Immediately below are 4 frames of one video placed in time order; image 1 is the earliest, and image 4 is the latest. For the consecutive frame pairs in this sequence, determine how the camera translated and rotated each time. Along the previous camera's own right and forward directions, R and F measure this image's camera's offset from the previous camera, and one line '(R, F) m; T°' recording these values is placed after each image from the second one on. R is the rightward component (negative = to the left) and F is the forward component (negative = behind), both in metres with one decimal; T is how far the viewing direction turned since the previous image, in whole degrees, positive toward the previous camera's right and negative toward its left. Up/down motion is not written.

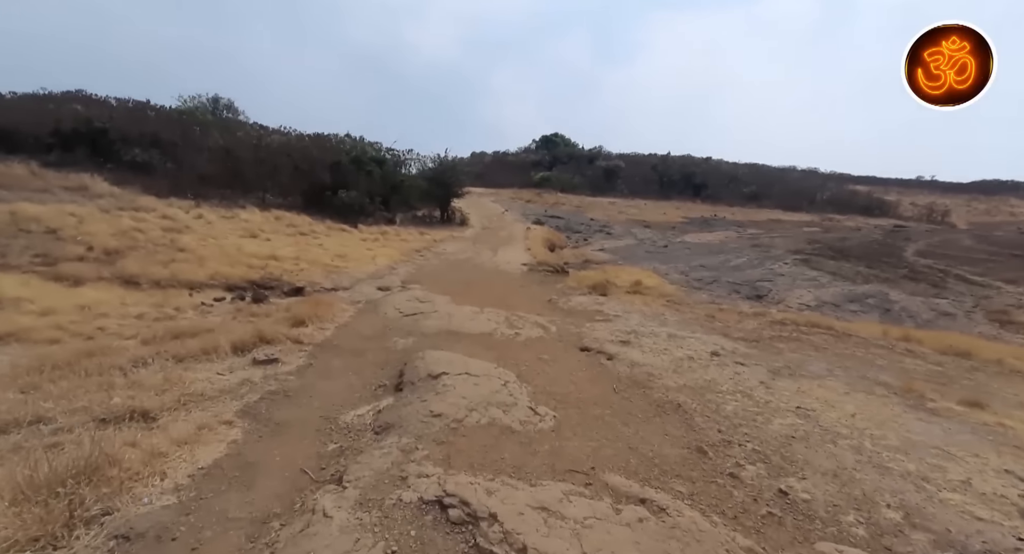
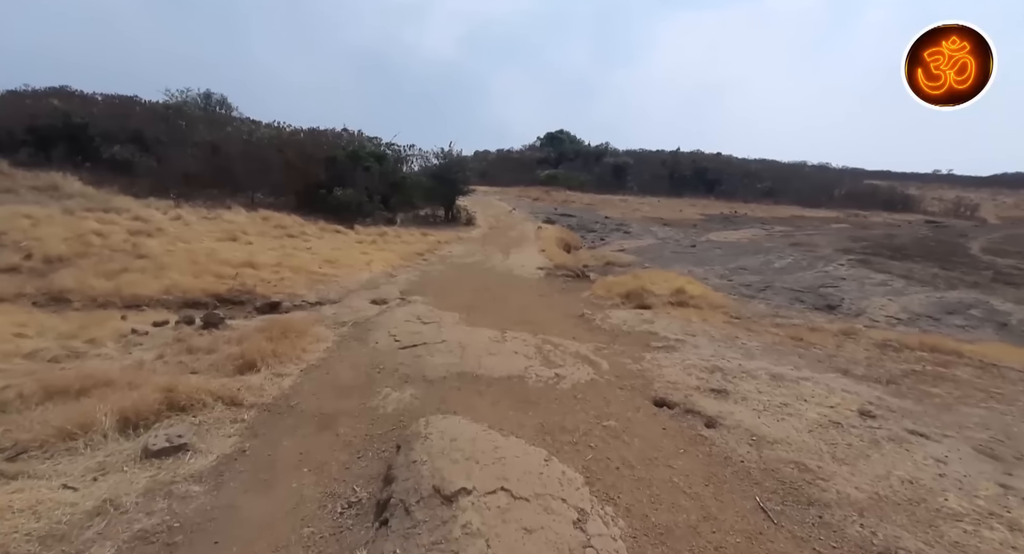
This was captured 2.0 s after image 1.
(-0.5, +2.6) m; -1°
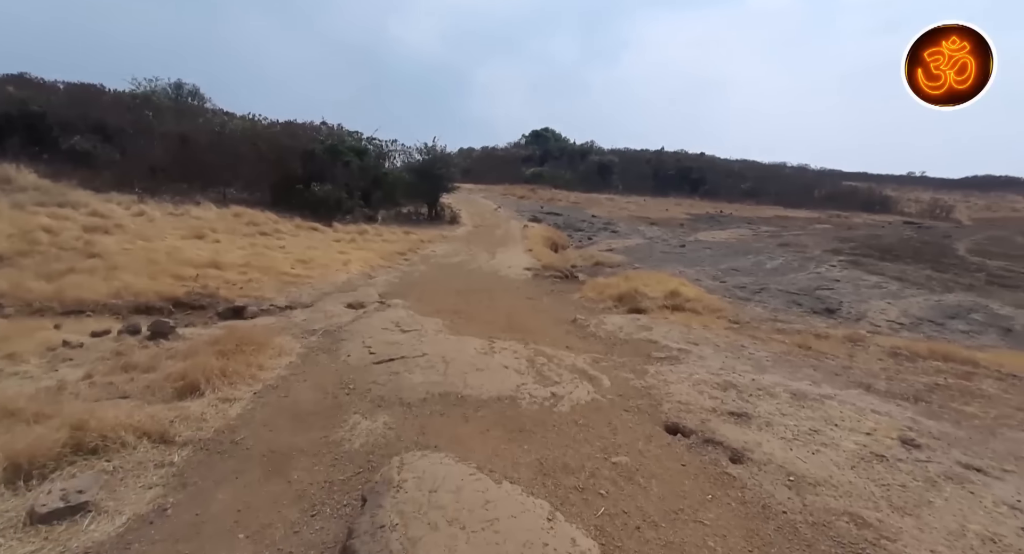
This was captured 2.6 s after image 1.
(-0.1, +0.8) m; +2°
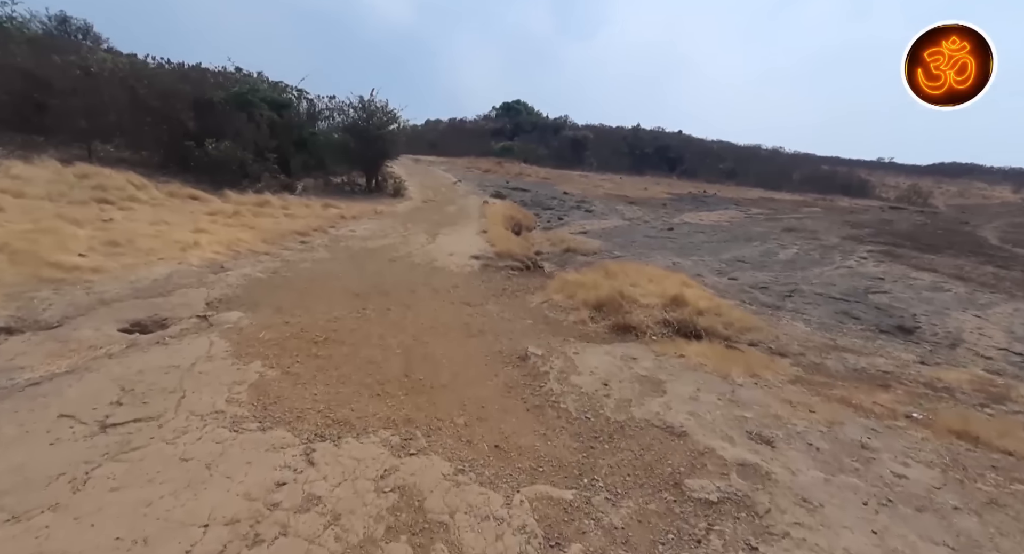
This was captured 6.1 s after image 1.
(+0.9, +4.7) m; +4°
